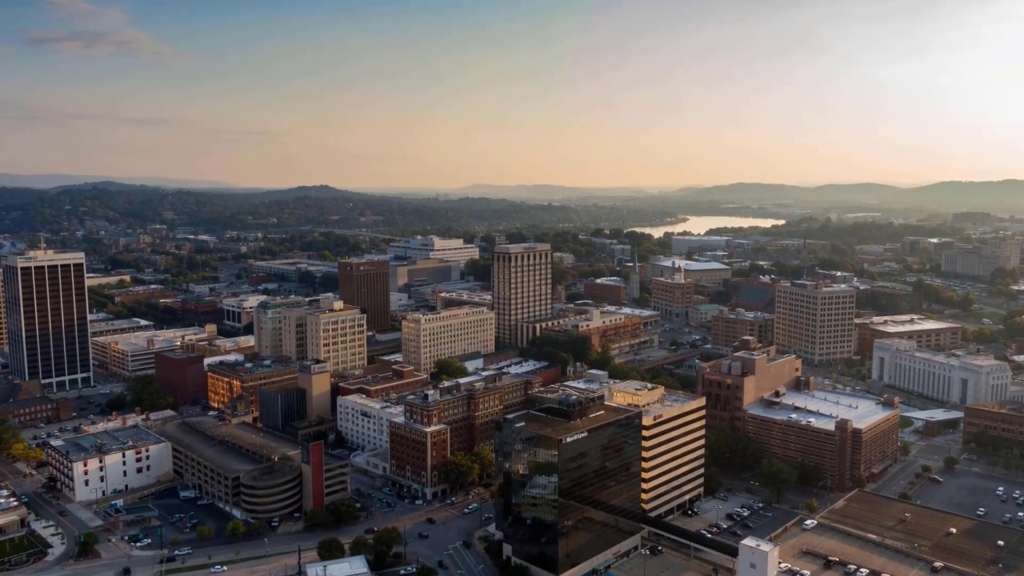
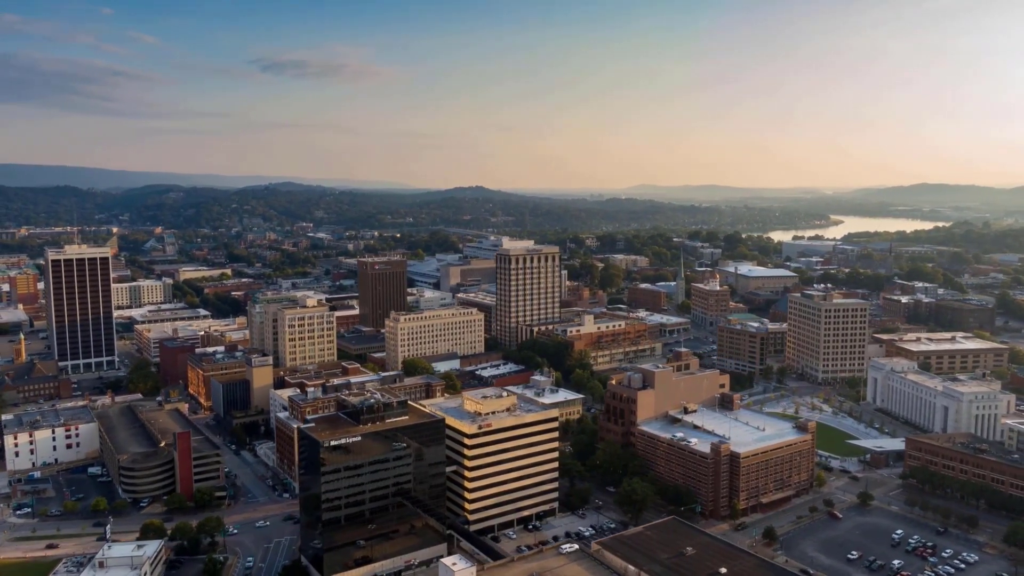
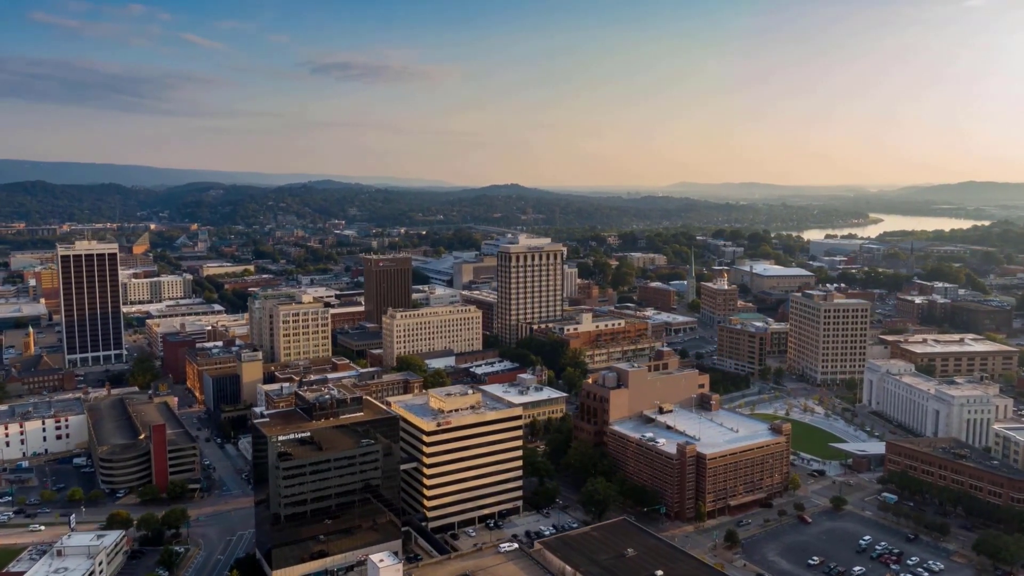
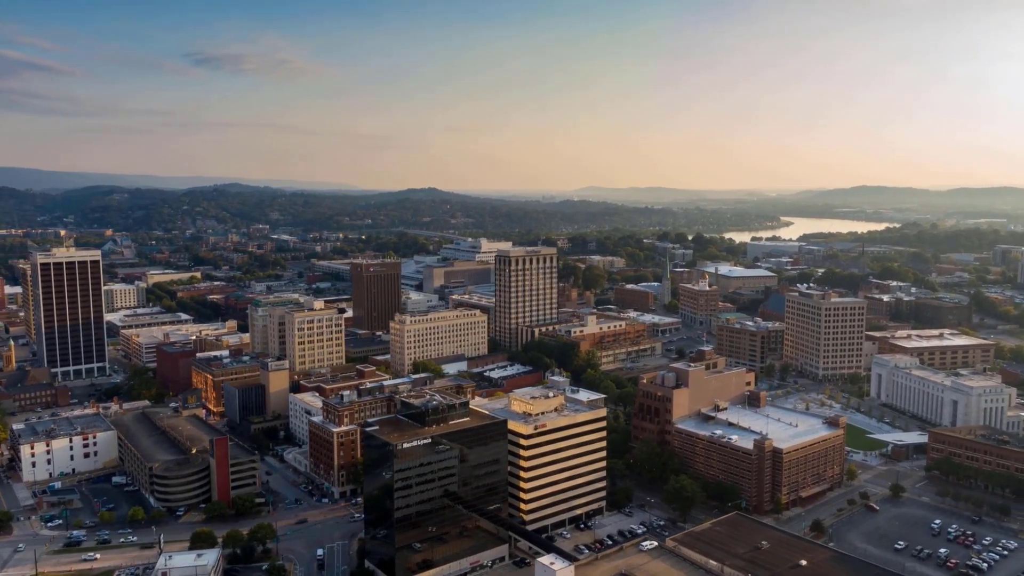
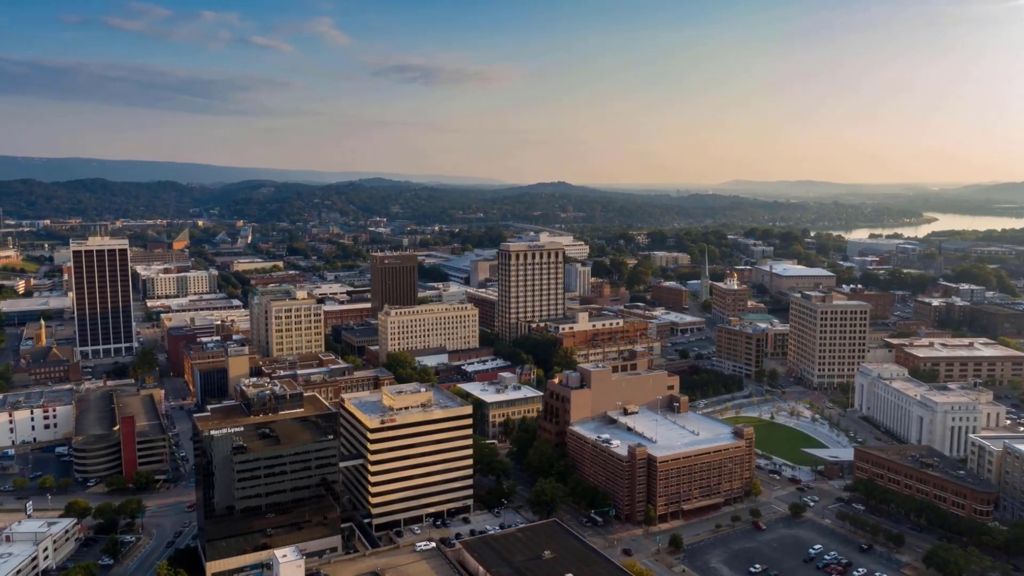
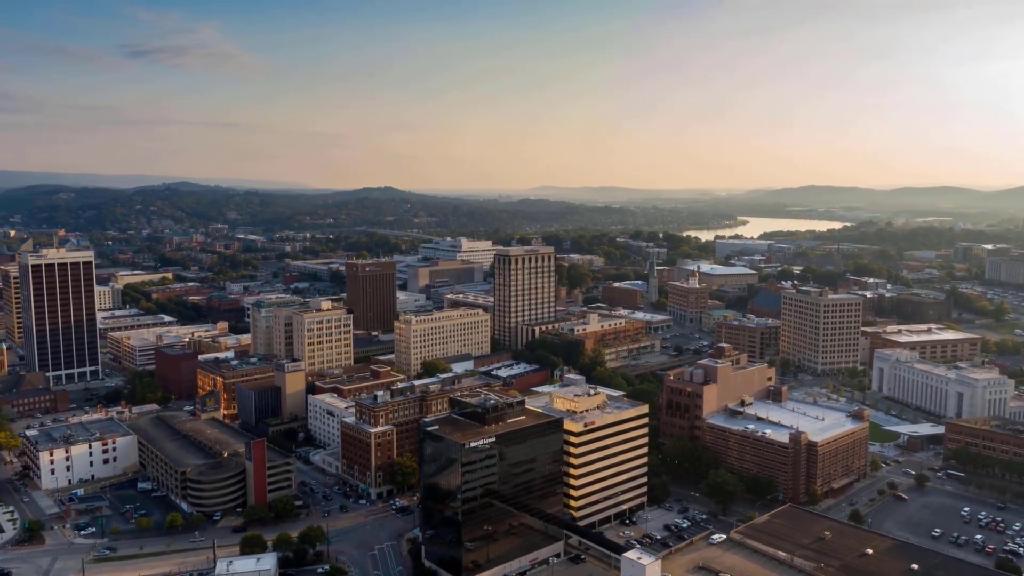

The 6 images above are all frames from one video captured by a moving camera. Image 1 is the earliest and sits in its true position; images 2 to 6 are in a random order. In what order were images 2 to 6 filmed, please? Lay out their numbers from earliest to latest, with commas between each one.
6, 4, 2, 3, 5
